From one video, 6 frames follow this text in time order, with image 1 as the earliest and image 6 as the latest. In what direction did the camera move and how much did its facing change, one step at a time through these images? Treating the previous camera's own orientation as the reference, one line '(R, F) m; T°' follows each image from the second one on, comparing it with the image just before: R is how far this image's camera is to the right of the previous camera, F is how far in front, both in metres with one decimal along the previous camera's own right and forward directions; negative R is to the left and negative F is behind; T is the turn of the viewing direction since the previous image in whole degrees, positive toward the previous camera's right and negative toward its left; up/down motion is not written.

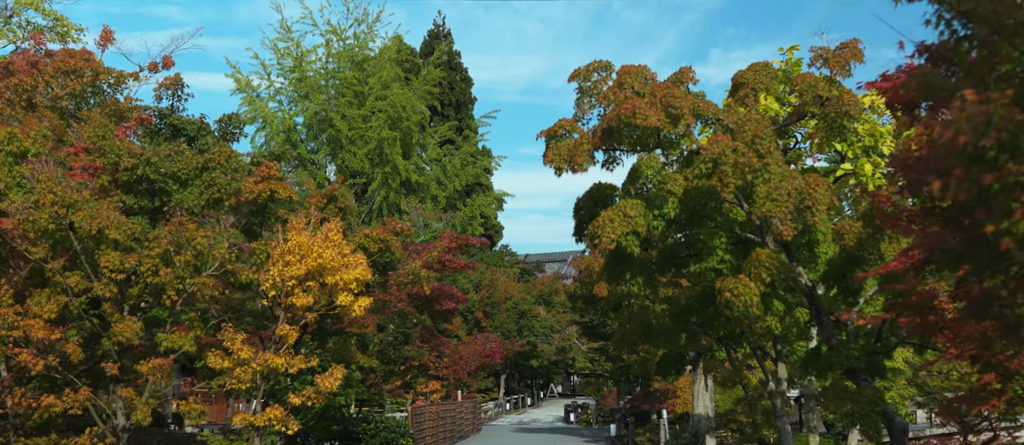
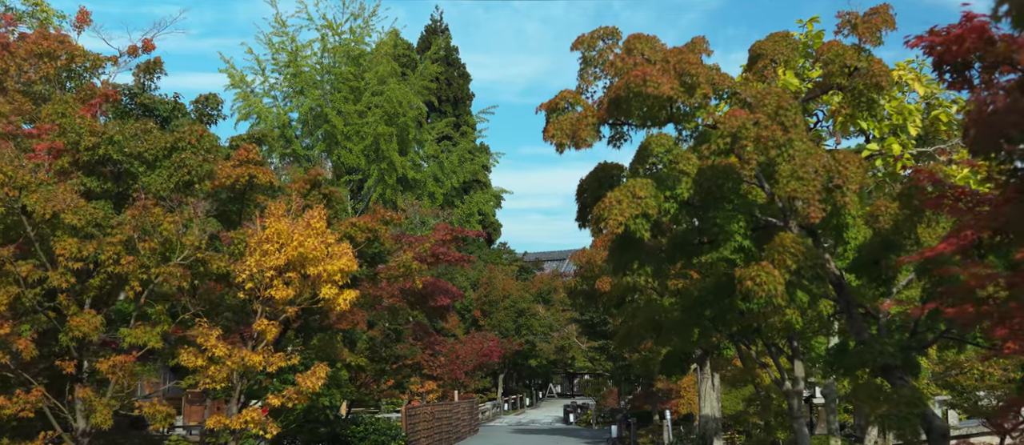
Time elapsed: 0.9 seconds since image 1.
(0.0, +1.2) m; 0°
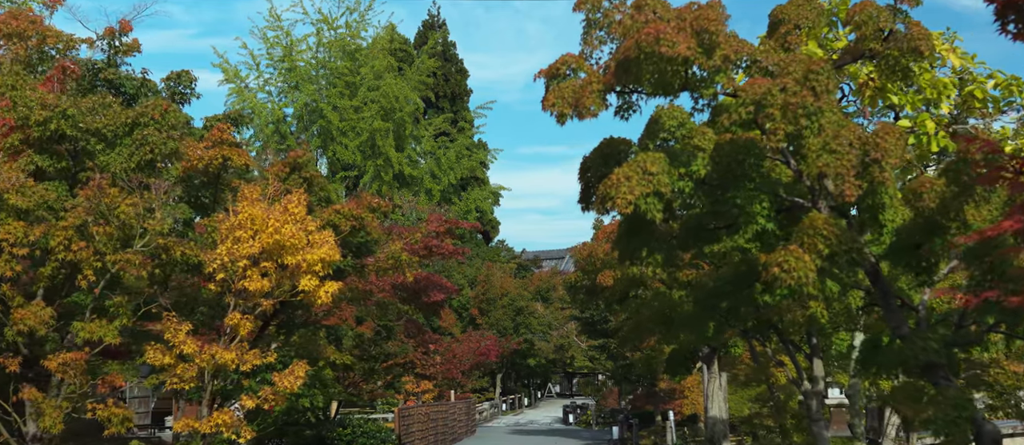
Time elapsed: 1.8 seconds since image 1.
(0.0, +1.3) m; 0°
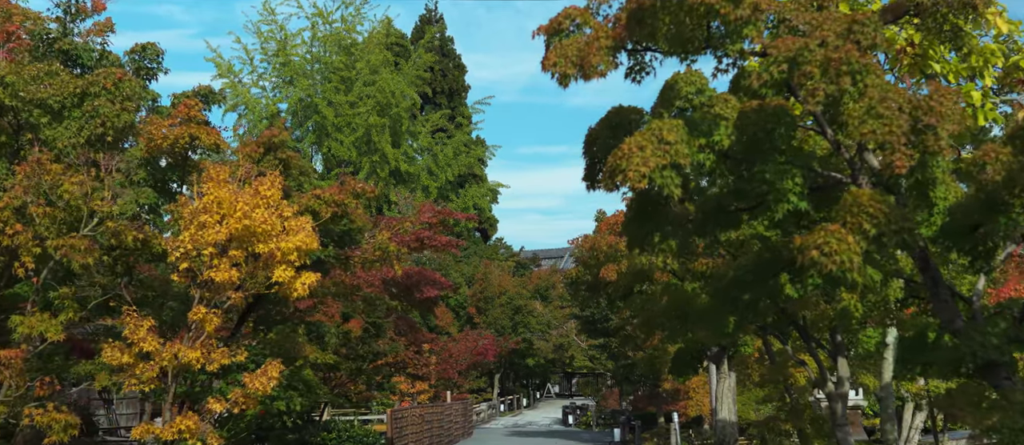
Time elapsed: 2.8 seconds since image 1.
(0.0, +1.4) m; 0°
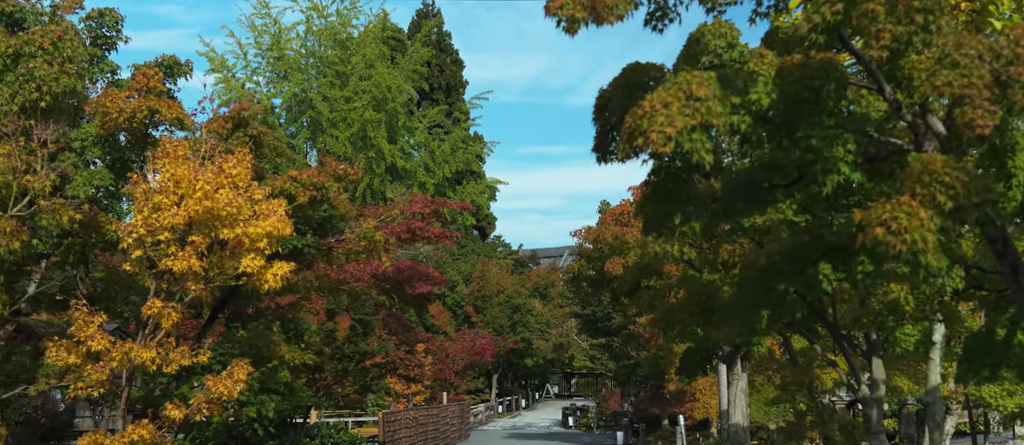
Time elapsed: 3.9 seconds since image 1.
(0.0, +1.5) m; 0°
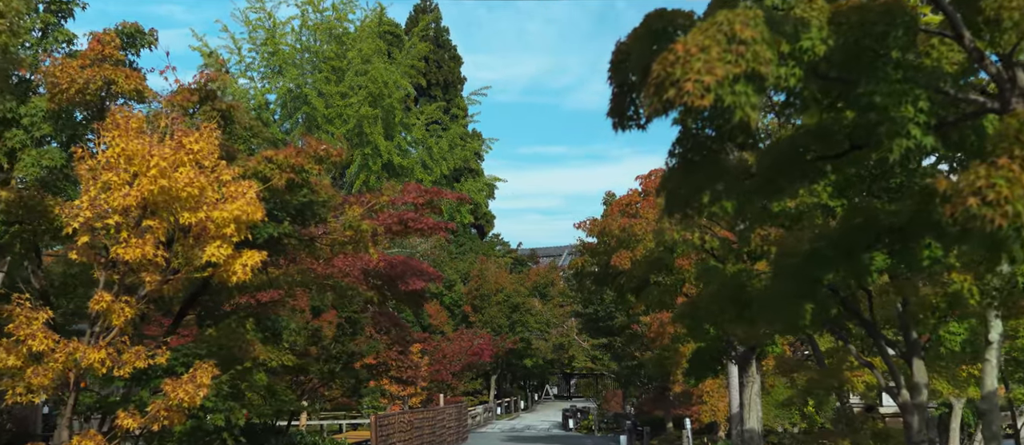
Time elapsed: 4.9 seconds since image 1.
(0.0, +1.3) m; 0°
